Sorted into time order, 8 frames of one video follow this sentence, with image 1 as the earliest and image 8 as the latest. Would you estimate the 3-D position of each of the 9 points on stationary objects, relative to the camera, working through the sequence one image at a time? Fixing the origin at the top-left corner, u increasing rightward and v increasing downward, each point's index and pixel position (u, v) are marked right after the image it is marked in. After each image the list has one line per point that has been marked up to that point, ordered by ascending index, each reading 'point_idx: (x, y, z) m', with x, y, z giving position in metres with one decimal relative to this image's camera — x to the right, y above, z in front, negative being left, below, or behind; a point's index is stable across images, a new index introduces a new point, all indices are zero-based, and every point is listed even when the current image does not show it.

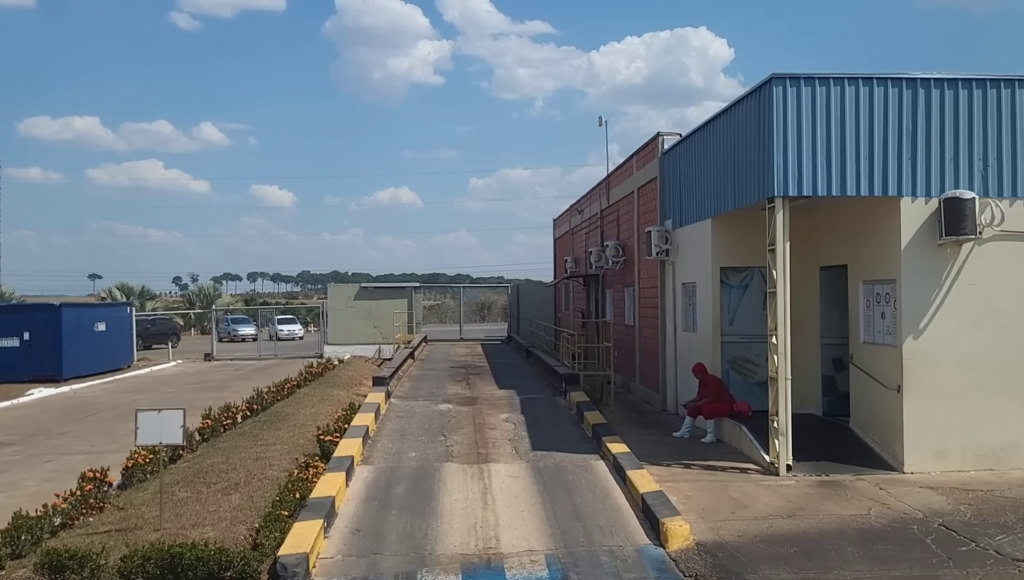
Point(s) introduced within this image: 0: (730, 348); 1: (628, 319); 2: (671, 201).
0: (+3.0, -0.8, +11.0) m
1: (+2.4, -0.6, +16.0) m
2: (+2.6, +1.5, +13.0) m
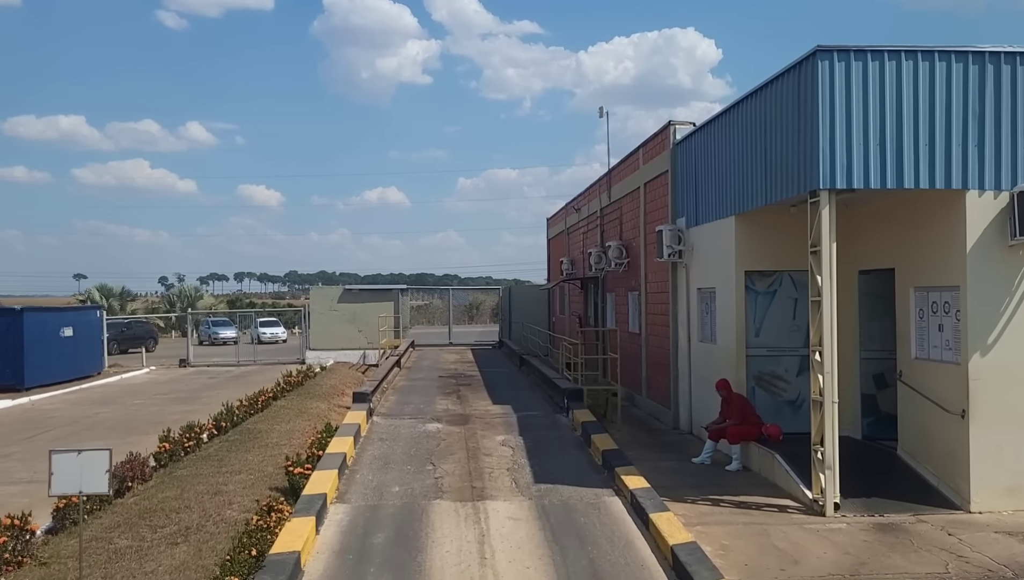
0: (+3.0, -0.9, +9.8) m
1: (+2.3, -0.7, +14.7) m
2: (+2.6, +1.4, +11.7) m
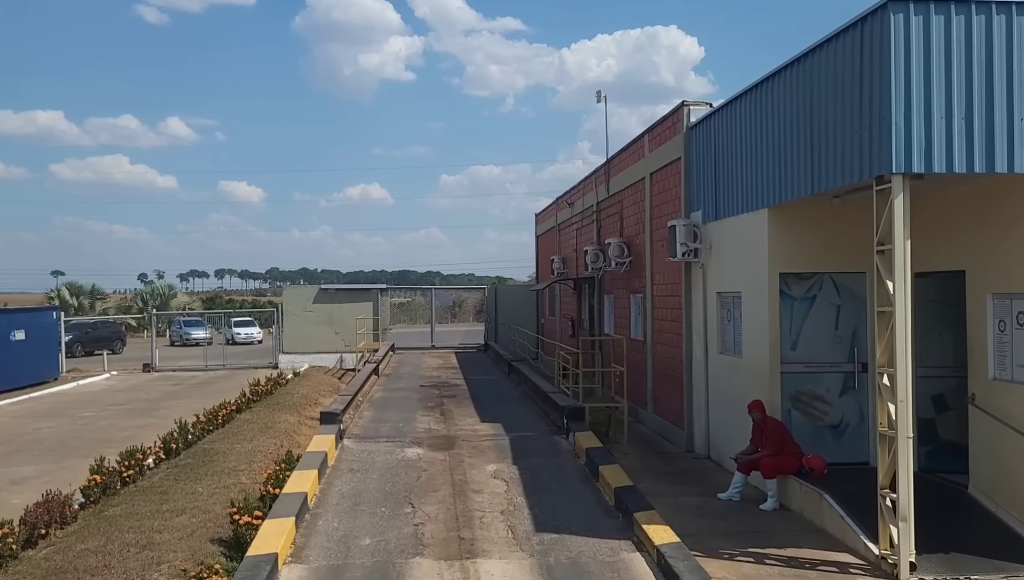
0: (+2.9, -1.0, +8.3) m
1: (+2.1, -0.7, +13.2) m
2: (+2.5, +1.3, +10.3) m
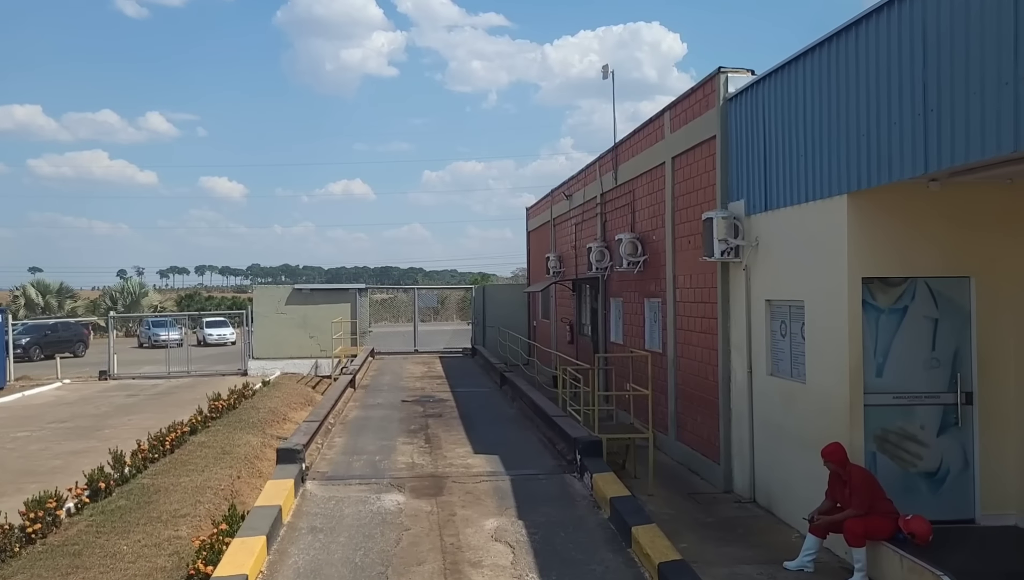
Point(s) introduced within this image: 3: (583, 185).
0: (+3.0, -1.0, +6.5) m
1: (+2.0, -0.8, +11.4) m
2: (+2.5, +1.3, +8.4) m
3: (+1.4, +2.1, +16.1) m
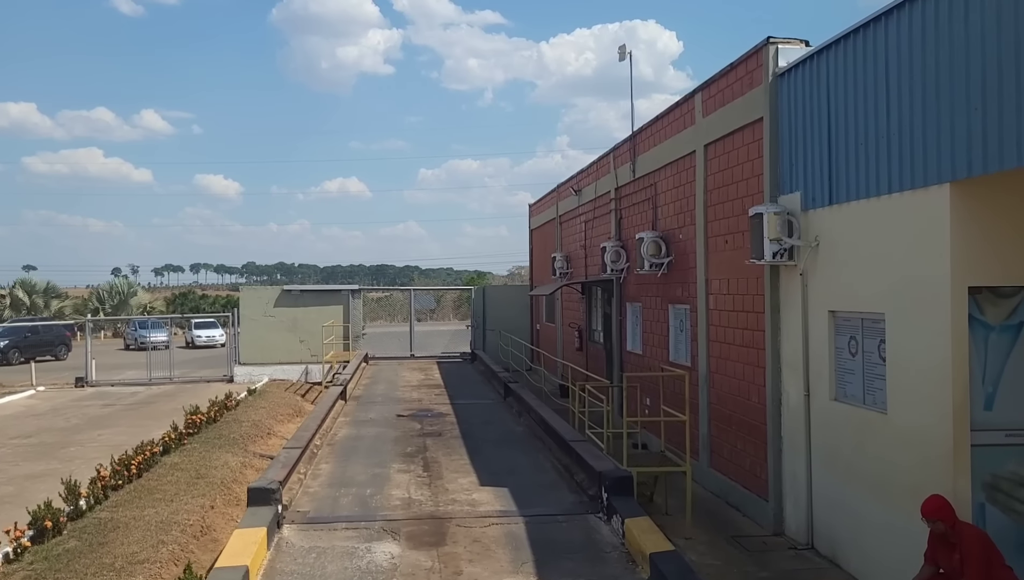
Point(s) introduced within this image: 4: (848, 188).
0: (+3.1, -1.1, +5.2) m
1: (+2.2, -0.8, +10.1) m
2: (+2.6, +1.2, +7.2) m
3: (+1.5, +2.1, +14.8) m
4: (+2.8, +0.8, +6.5) m
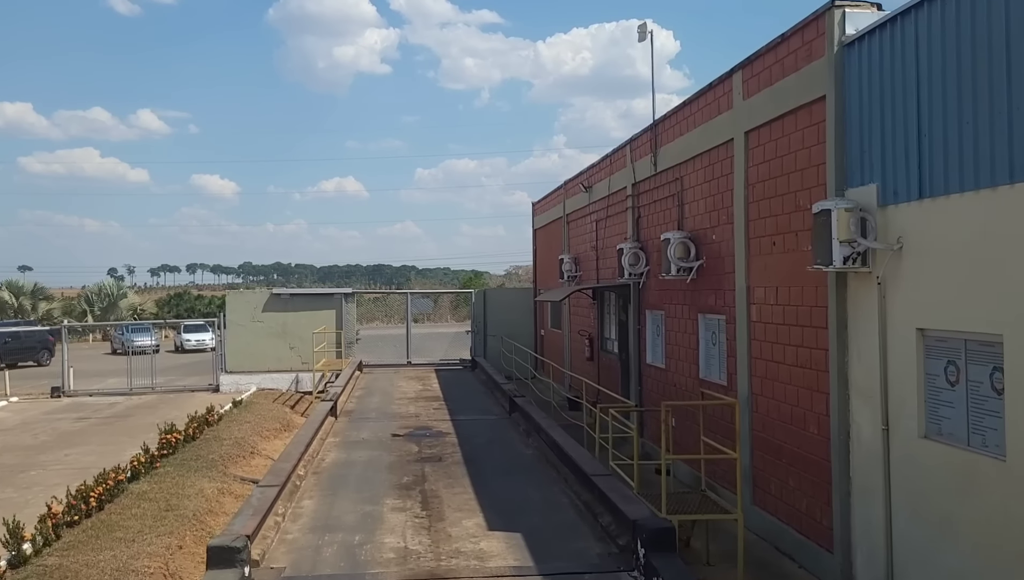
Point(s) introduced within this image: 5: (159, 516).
0: (+3.3, -1.2, +4.0) m
1: (+2.3, -0.9, +8.9) m
2: (+2.7, +1.1, +5.9) m
3: (+1.6, +2.0, +13.6) m
4: (+2.9, +0.7, +5.3) m
5: (-4.2, -2.7, +9.5) m
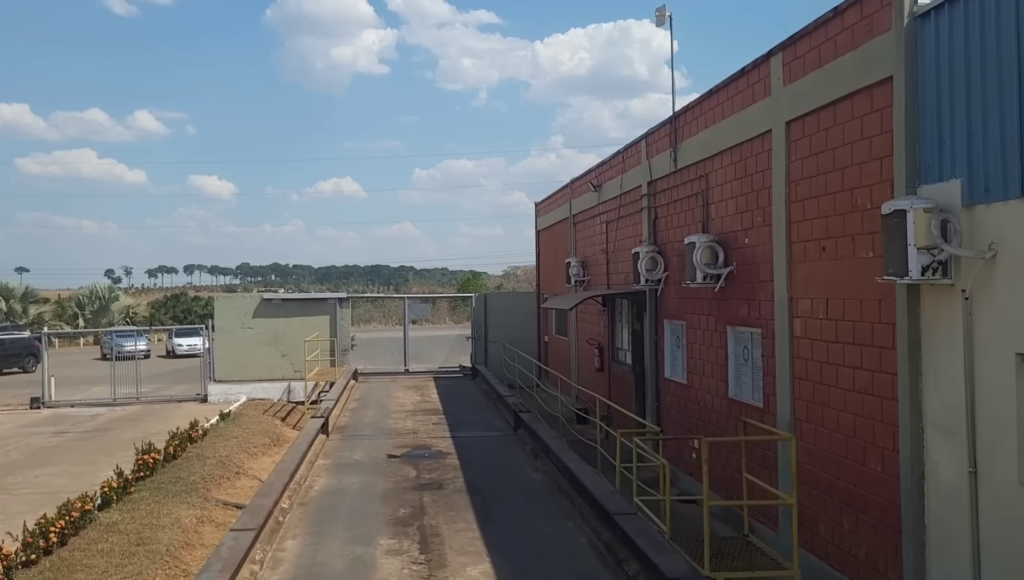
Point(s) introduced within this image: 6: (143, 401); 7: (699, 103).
0: (+3.4, -1.3, +3.1) m
1: (+2.4, -1.0, +8.0) m
2: (+2.8, +1.0, +5.0) m
3: (+1.7, +1.9, +12.6) m
4: (+3.0, +0.6, +4.3) m
5: (-4.1, -2.8, +8.6) m
6: (-9.2, -2.8, +19.7) m
7: (+2.2, +2.2, +9.2) m
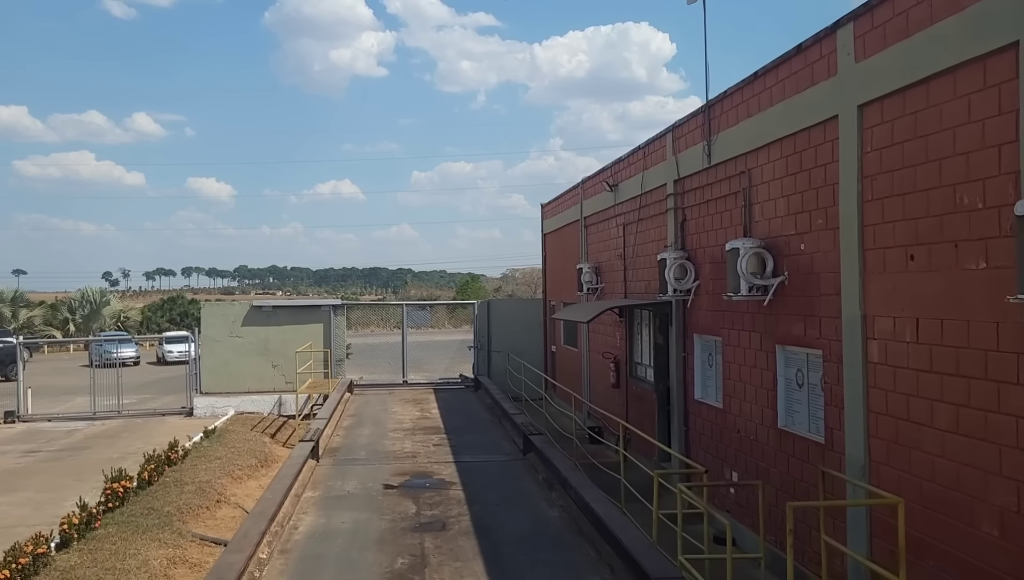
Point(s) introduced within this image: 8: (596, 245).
0: (+3.5, -1.4, +1.9) m
1: (+2.5, -1.2, +6.8) m
2: (+3.0, +0.9, +3.9) m
3: (+1.8, +1.8, +11.5) m
4: (+3.1, +0.5, +3.2) m
5: (-4.0, -2.9, +7.4) m
6: (-9.1, -2.9, +18.6) m
7: (+2.3, +2.0, +8.1) m
8: (+1.5, +0.8, +13.9) m
